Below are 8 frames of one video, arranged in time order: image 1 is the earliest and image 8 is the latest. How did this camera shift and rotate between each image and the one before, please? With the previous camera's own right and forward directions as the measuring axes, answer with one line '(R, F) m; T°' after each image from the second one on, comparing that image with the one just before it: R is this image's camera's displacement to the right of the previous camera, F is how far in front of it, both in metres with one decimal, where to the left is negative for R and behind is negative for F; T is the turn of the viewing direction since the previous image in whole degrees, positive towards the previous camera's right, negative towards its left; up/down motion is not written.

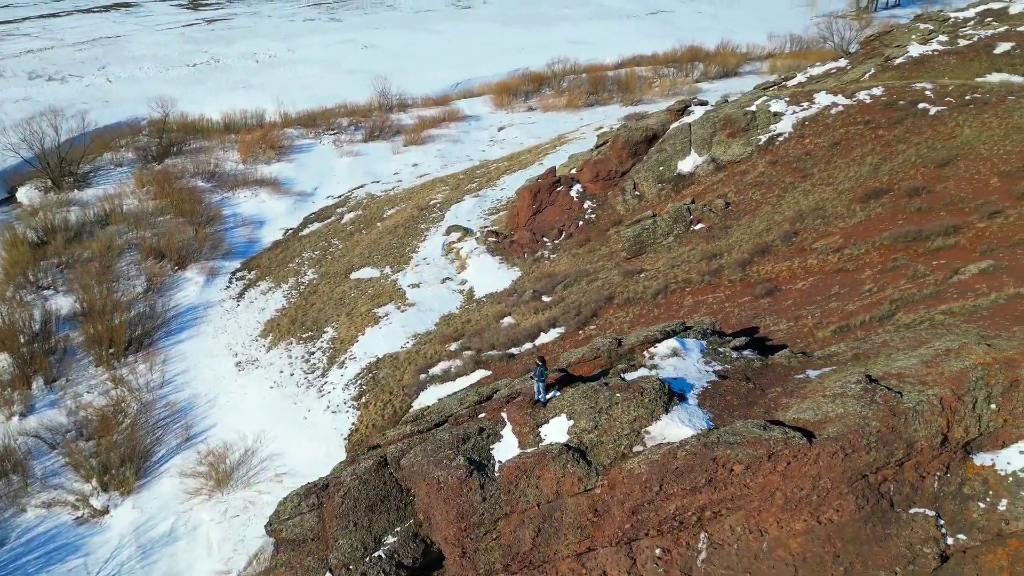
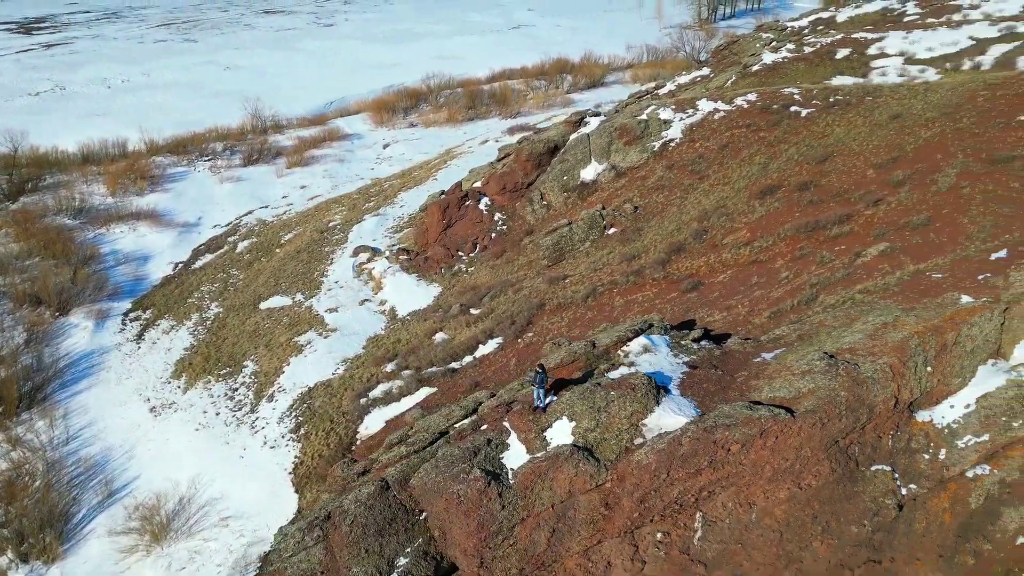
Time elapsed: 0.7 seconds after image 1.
(-1.2, -0.2) m; +10°
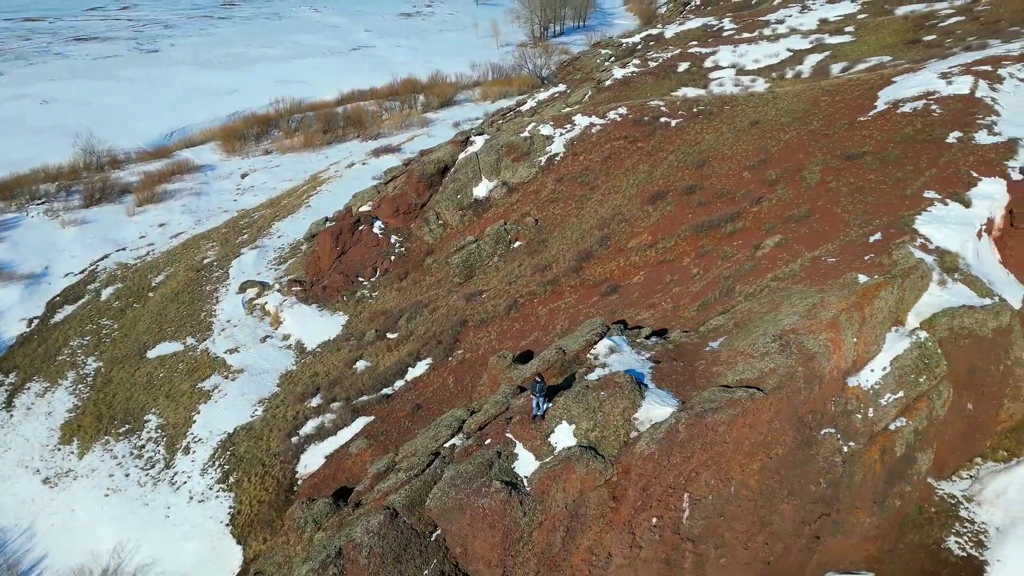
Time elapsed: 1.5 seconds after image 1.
(-1.5, -0.2) m; +12°
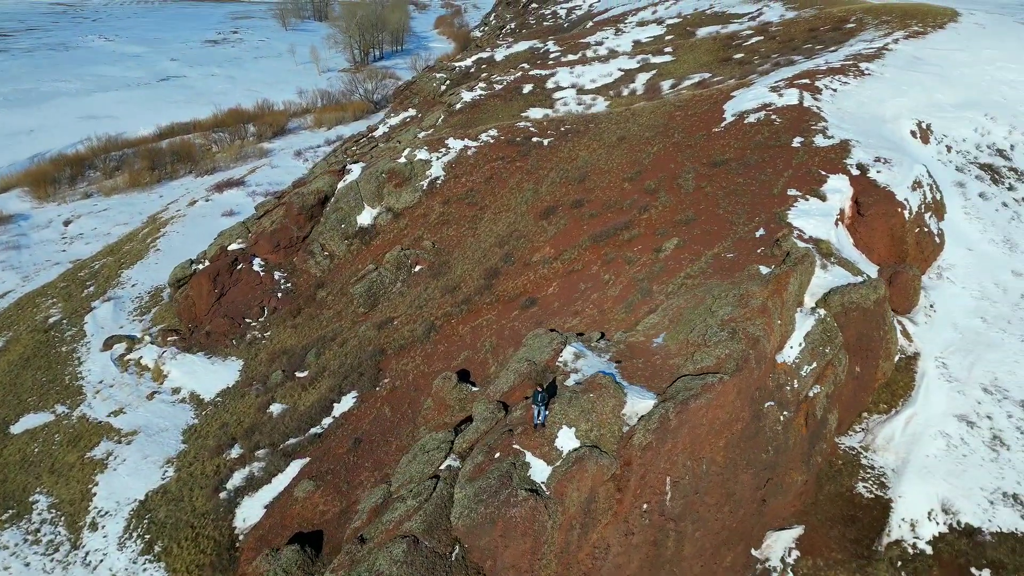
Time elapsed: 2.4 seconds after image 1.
(-1.8, -0.2) m; +13°
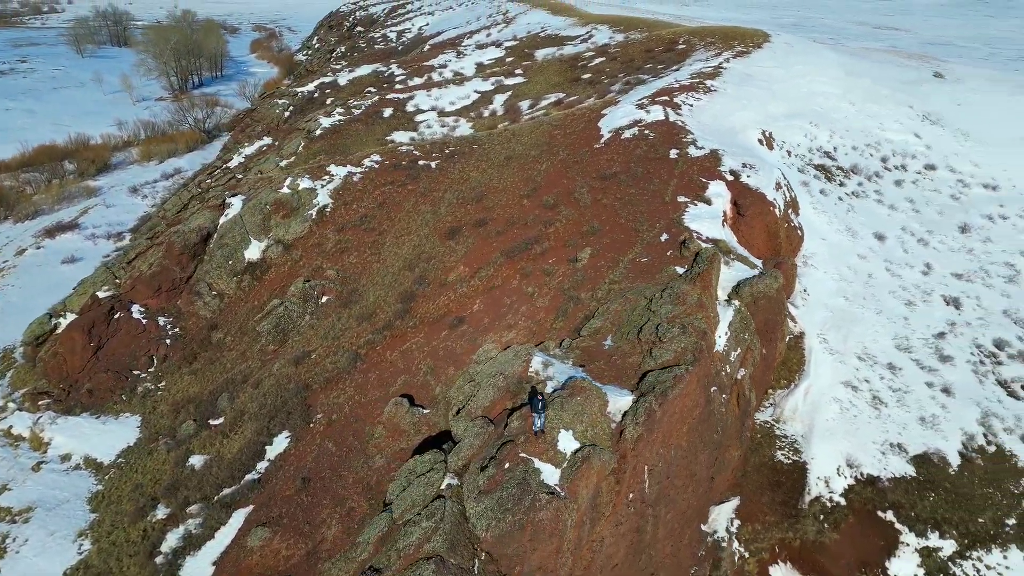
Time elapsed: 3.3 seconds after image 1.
(-1.8, -0.2) m; +13°
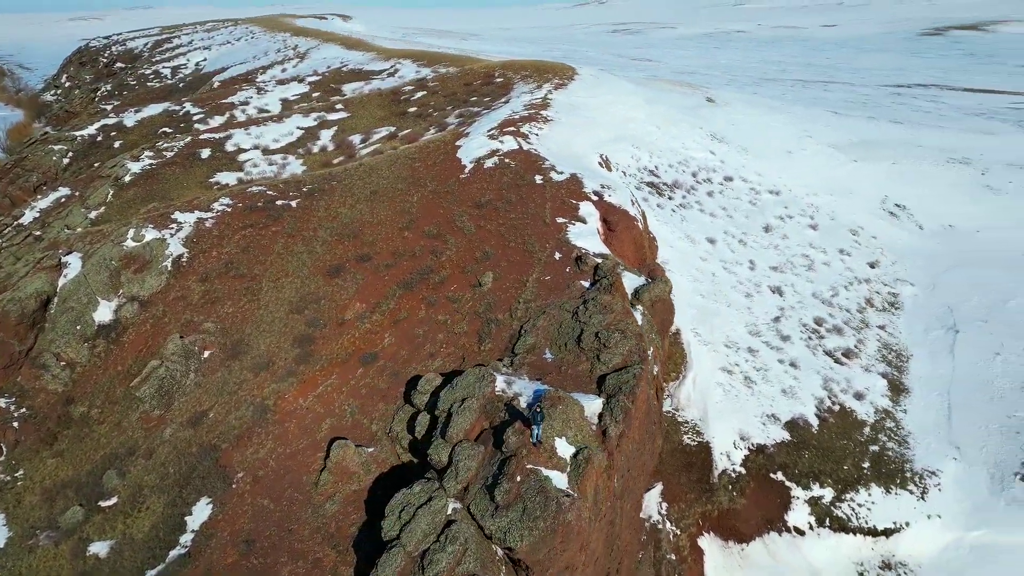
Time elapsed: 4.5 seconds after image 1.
(-2.4, -0.2) m; +16°
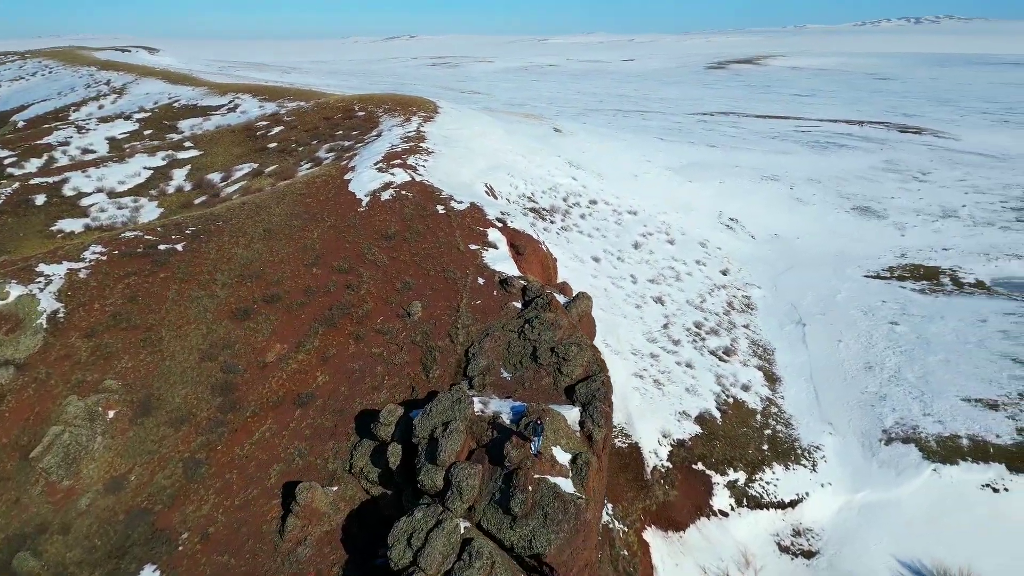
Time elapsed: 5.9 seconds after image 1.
(-2.1, -0.3) m; +13°
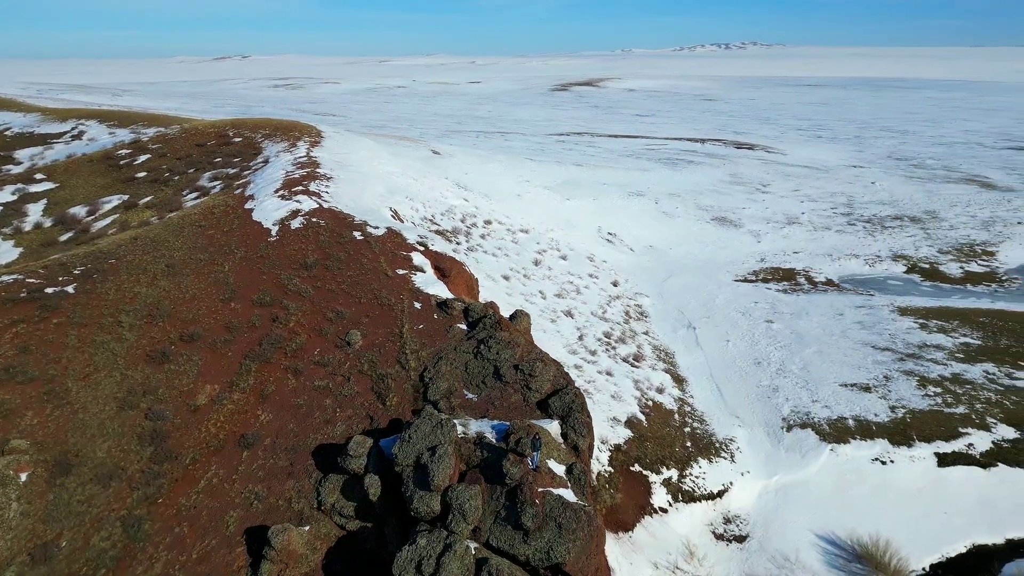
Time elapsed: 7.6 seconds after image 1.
(-1.8, -0.2) m; +11°
